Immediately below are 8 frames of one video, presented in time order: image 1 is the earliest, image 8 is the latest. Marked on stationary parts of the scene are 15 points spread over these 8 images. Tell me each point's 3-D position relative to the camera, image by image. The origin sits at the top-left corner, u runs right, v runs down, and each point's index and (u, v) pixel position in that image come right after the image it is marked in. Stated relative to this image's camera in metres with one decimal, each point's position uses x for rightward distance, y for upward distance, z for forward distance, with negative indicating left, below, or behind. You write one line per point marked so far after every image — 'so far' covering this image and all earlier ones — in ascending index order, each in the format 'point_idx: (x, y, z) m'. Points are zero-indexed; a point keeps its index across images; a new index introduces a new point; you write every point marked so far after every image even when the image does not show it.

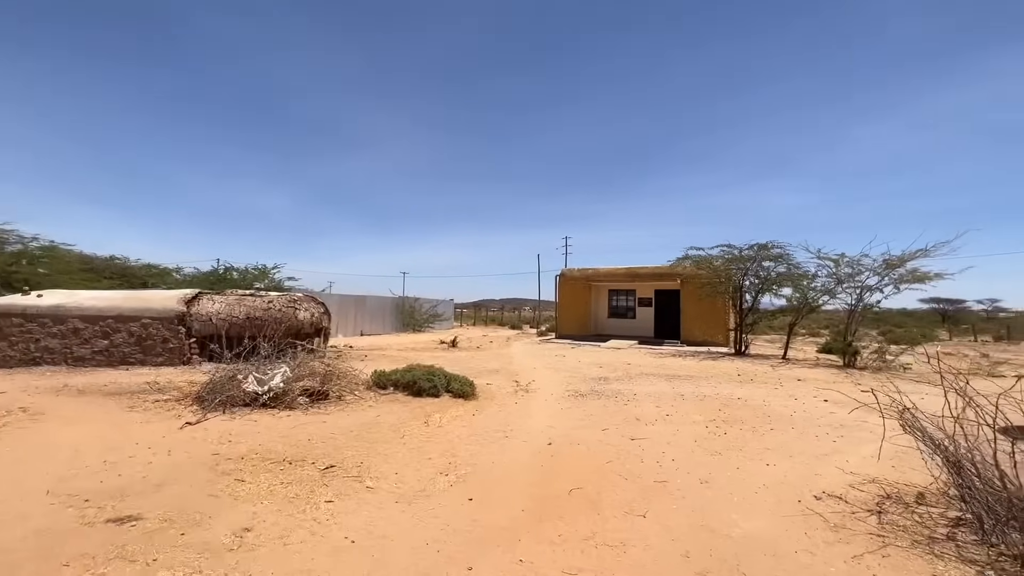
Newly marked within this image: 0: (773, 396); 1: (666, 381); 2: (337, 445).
0: (+5.6, -2.3, +10.2) m
1: (+4.0, -2.5, +12.5) m
2: (-2.3, -2.1, +6.3) m
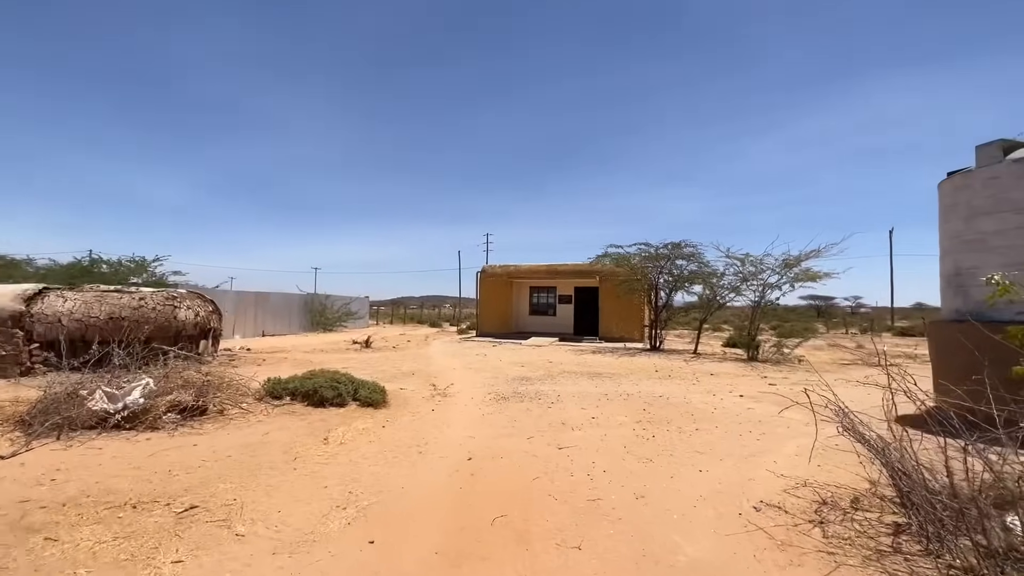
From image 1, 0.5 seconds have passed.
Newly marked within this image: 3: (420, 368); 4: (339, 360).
0: (+3.9, -2.3, +10.2) m
1: (+2.0, -2.4, +12.3) m
2: (-3.3, -2.0, +5.1) m
3: (-2.8, -2.5, +14.4) m
4: (-6.2, -2.6, +17.0) m
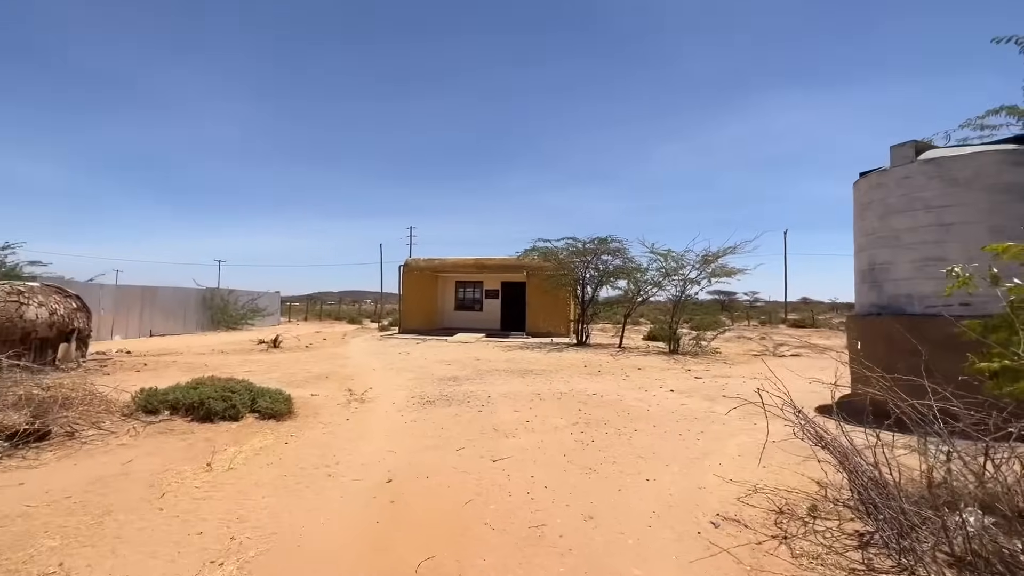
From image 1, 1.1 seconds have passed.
0: (+2.4, -2.1, +10.0) m
1: (+0.1, -2.2, +11.8) m
2: (-3.9, -1.9, +3.8) m
3: (-4.9, -2.3, +13.1) m
4: (-8.7, -2.4, +15.1) m
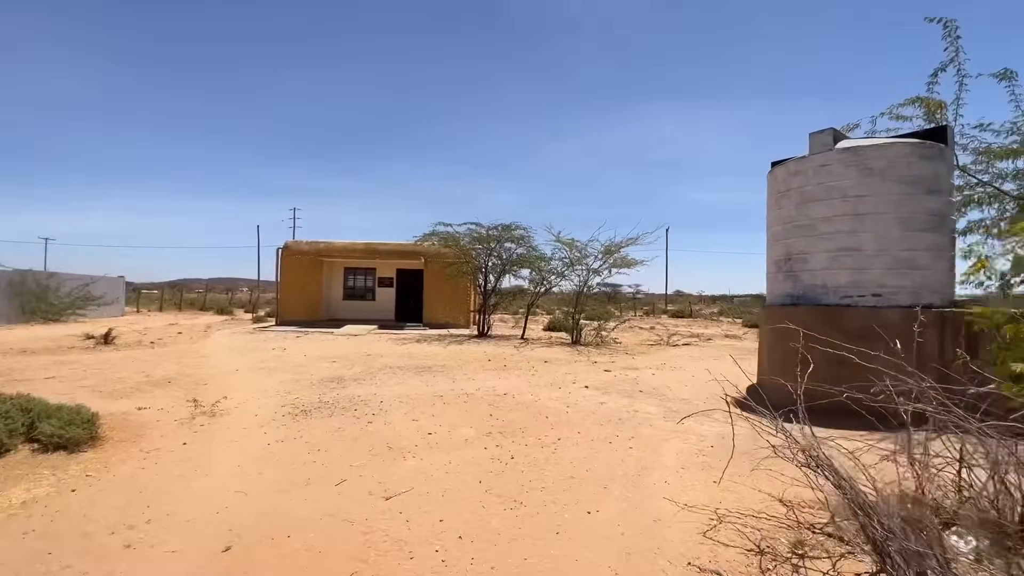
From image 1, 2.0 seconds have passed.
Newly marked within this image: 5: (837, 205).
0: (+0.4, -1.9, +9.1) m
1: (-2.1, -1.9, +10.3) m
2: (-4.3, -1.8, +1.7) m
3: (-7.3, -1.9, +10.5) m
4: (-11.4, -1.9, +11.6) m
5: (+4.8, +1.2, +7.1) m
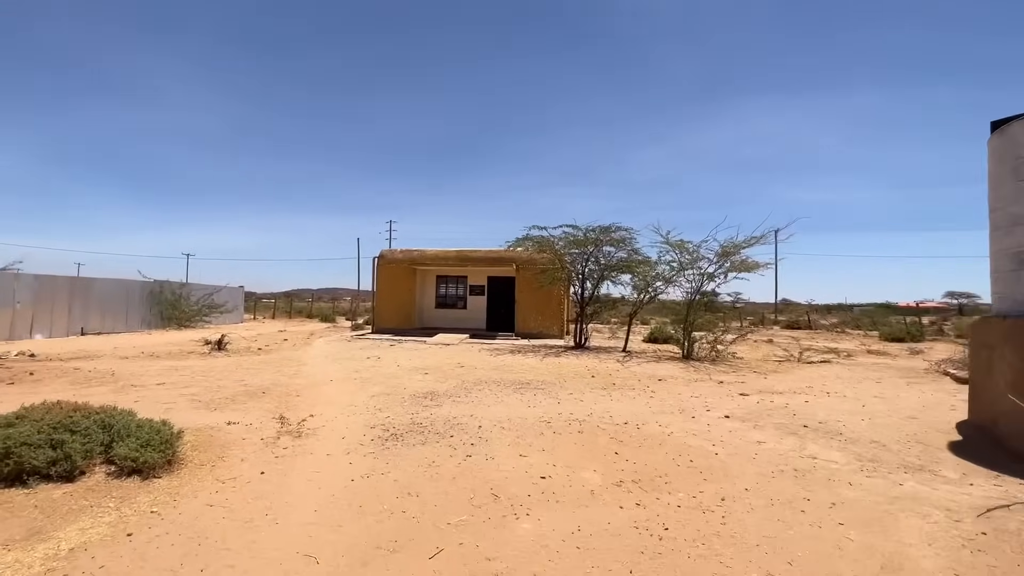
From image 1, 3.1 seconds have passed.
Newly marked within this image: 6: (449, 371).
0: (+2.3, -2.0, +7.4) m
1: (0.0, -2.1, +9.1) m
2: (-3.7, -1.7, +1.0) m
3: (-5.1, -2.0, +10.3) m
4: (-8.9, -2.1, +12.1) m
5: (+6.3, +1.2, +4.8) m
6: (-1.6, -2.1, +12.2) m
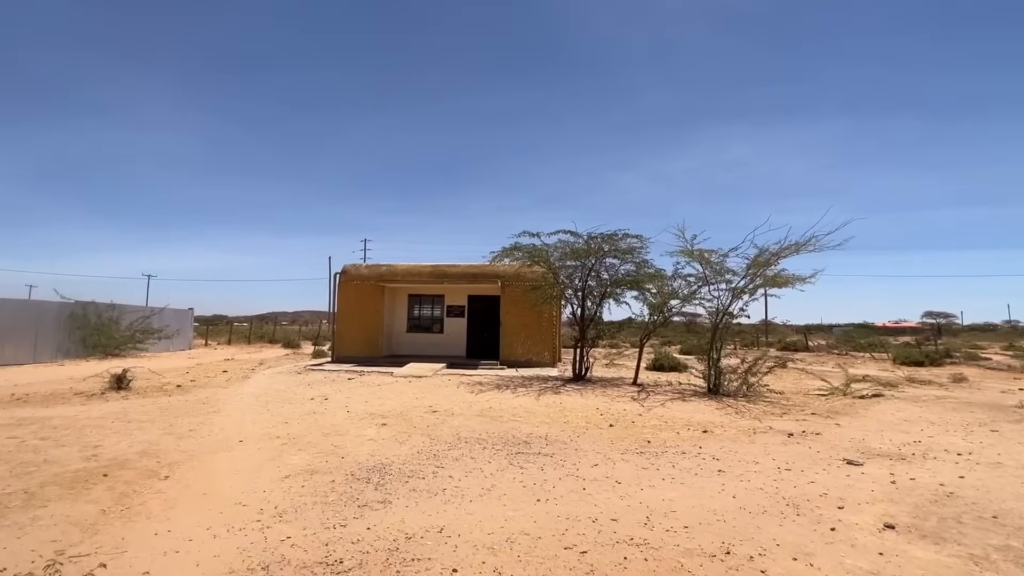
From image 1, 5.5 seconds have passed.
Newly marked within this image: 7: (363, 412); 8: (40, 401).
0: (+2.3, -2.1, +4.3) m
1: (0.0, -2.3, +5.9) m
2: (-3.4, -1.6, -2.3) m
3: (-5.2, -2.3, +6.8) m
4: (-9.1, -2.4, +8.5) m
5: (+6.4, +1.2, +2.0) m
6: (-1.8, -2.5, +8.9) m
7: (-3.1, -2.5, +9.7) m
8: (-11.0, -2.6, +11.0) m
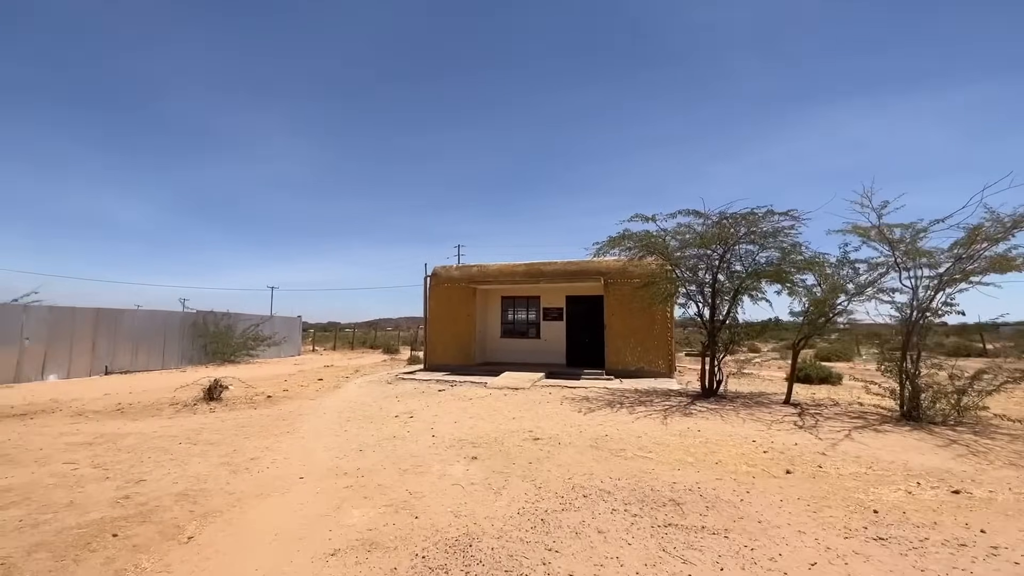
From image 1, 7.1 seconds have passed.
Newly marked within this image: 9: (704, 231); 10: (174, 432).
0: (+3.2, -1.9, +1.6) m
1: (+1.2, -2.1, +3.6) m
2: (-3.7, -1.5, -3.8) m
3: (-3.7, -2.3, +5.5) m
4: (-7.2, -2.6, +7.9) m
5: (+6.6, +1.5, -1.4) m
6: (0.0, -2.4, +6.9) m
7: (-1.0, -2.5, +7.9) m
8: (-8.6, -2.8, +10.8) m
9: (+5.0, +1.5, +12.2) m
10: (-6.1, -2.6, +8.6) m
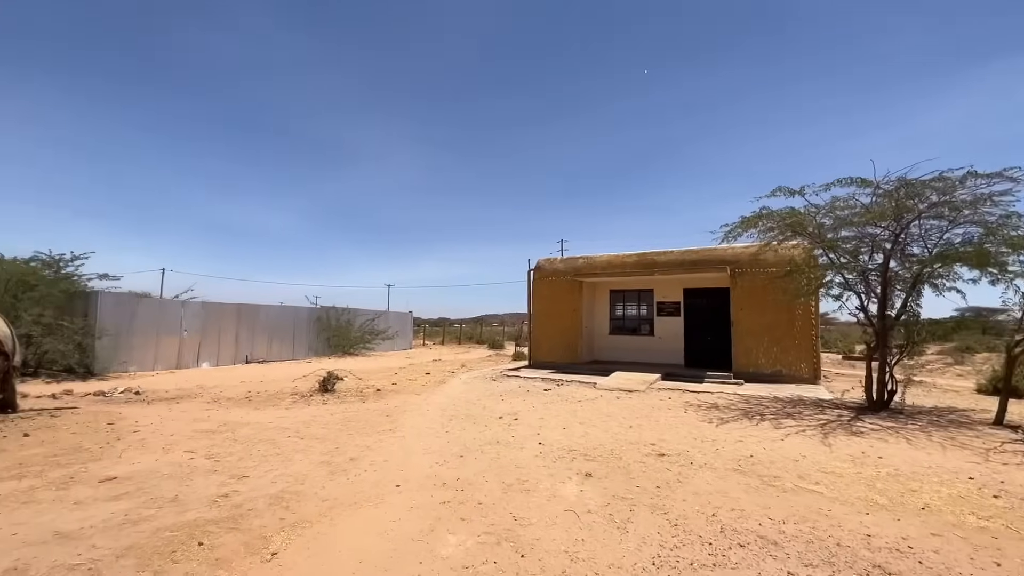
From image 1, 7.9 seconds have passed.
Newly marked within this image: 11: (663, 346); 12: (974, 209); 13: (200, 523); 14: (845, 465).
0: (+3.5, -1.7, -0.1) m
1: (+1.9, -2.0, +2.3) m
2: (-4.5, -1.4, -3.9) m
3: (-2.4, -2.2, +5.2) m
4: (-5.3, -2.5, +8.3) m
5: (+6.1, +1.7, -3.9) m
6: (+1.5, -2.2, +5.7) m
7: (+0.7, -2.3, +6.9) m
8: (-6.1, -2.7, +11.4) m
9: (+7.5, +1.8, +9.8) m
10: (-4.1, -2.5, +8.7) m
11: (+5.3, -2.0, +16.4) m
12: (+8.8, +1.5, +9.0) m
13: (-2.8, -2.1, +4.3) m
14: (+4.3, -2.3, +6.1) m
